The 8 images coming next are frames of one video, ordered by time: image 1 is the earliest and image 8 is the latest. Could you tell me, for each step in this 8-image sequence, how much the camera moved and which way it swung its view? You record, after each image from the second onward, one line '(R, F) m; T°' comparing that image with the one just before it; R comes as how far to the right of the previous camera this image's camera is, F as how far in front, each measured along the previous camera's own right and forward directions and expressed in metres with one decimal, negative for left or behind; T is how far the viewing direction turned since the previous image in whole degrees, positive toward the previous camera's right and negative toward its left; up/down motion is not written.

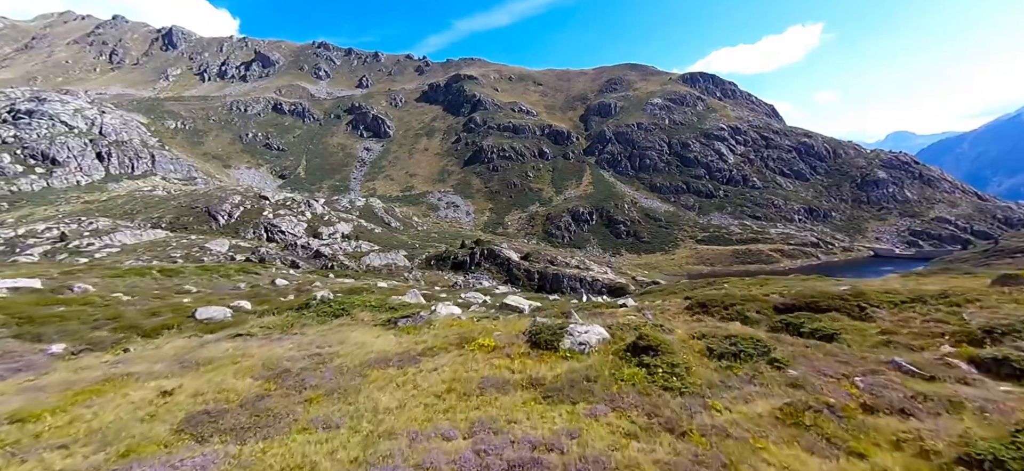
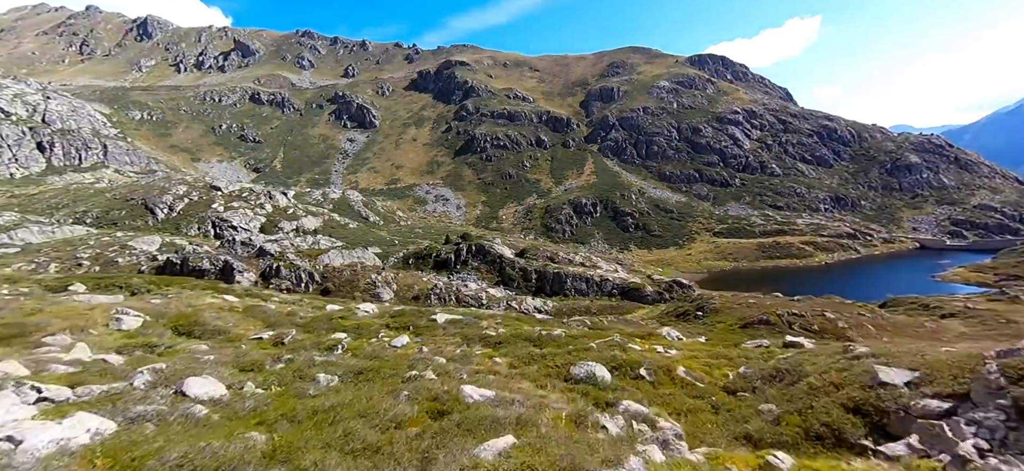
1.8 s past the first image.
(+1.5, +23.5) m; 0°
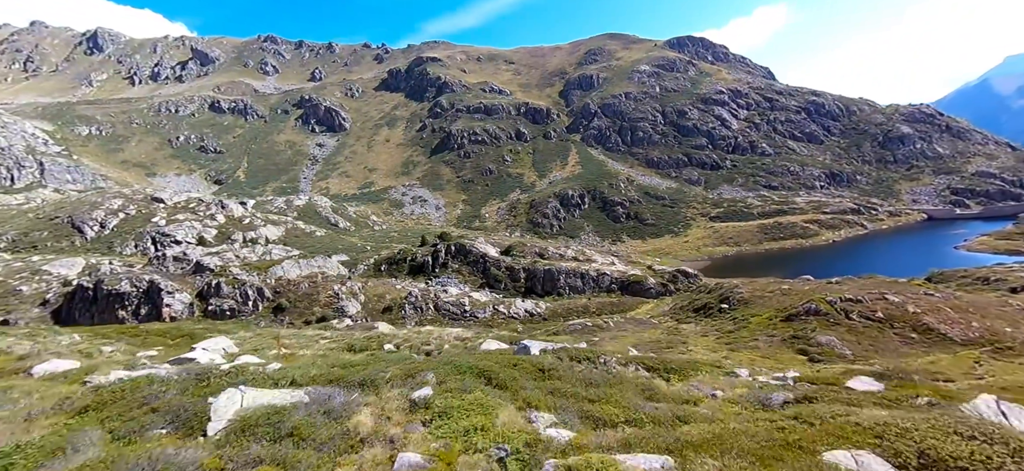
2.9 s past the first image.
(+0.6, +13.3) m; +2°
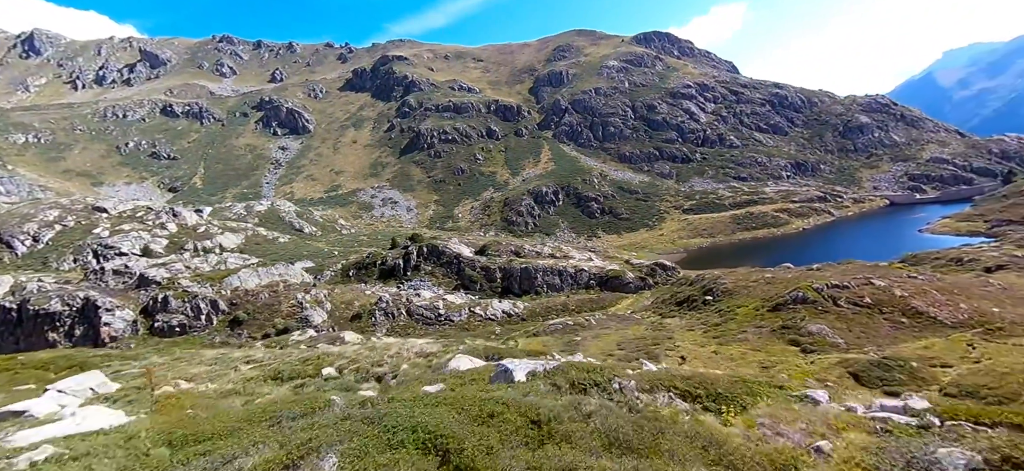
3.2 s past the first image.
(-0.1, +3.1) m; +3°
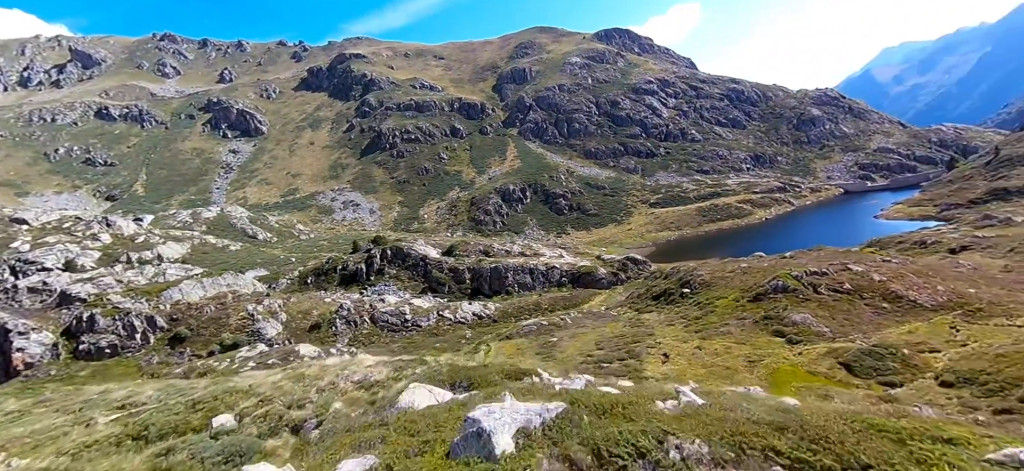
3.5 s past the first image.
(-0.2, +3.2) m; +4°
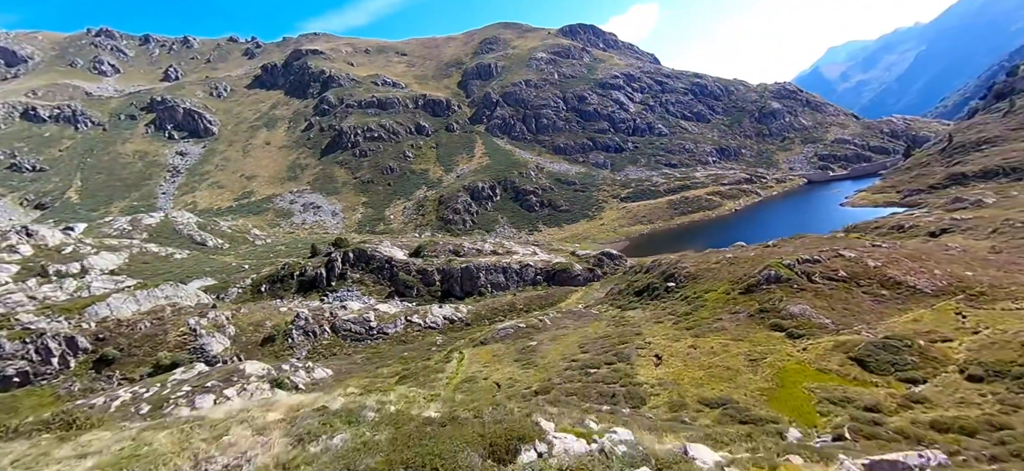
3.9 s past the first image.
(-0.3, +4.5) m; +3°
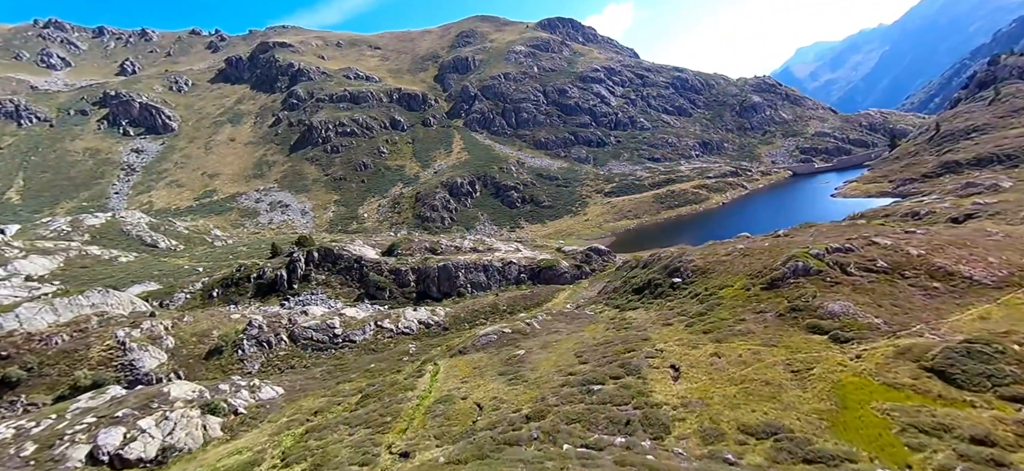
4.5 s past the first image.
(-0.1, +7.6) m; +2°
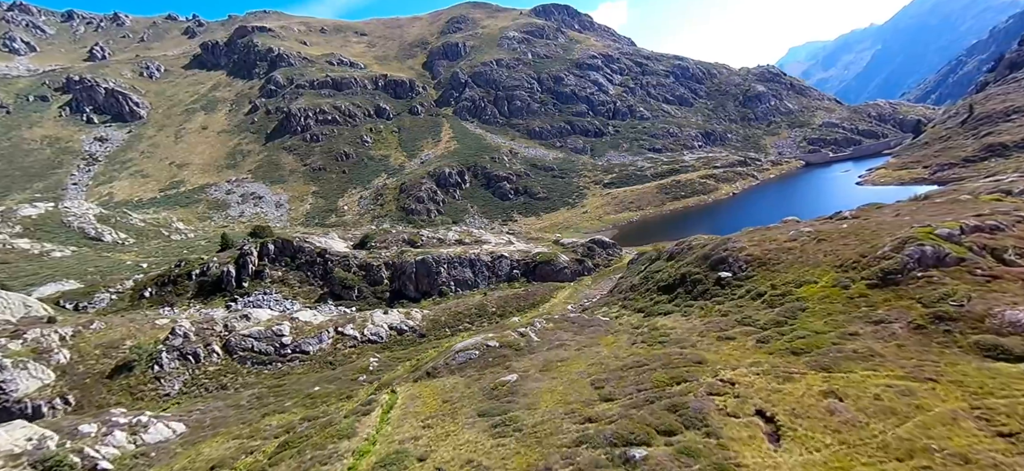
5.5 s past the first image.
(+0.4, +12.9) m; +1°
